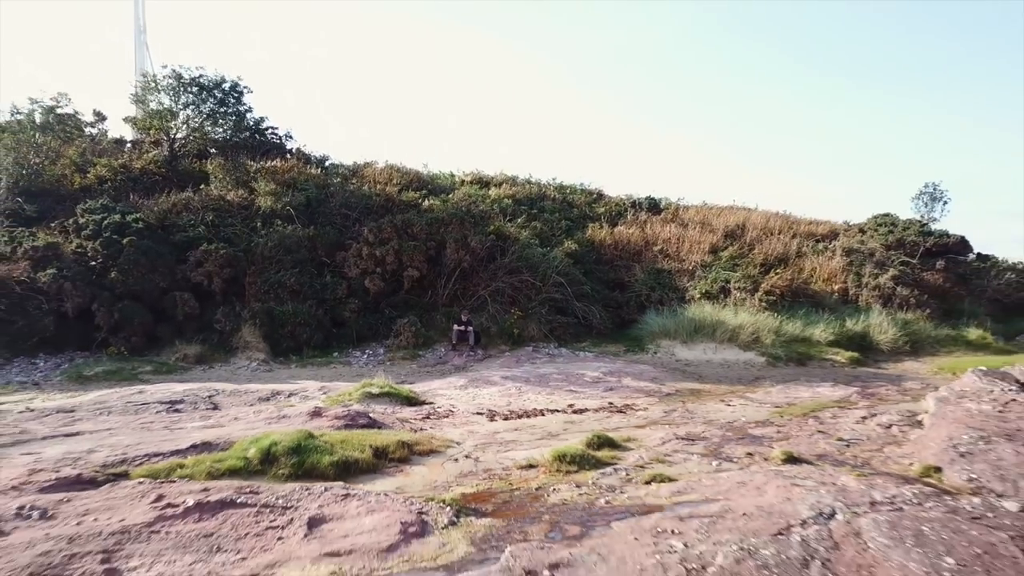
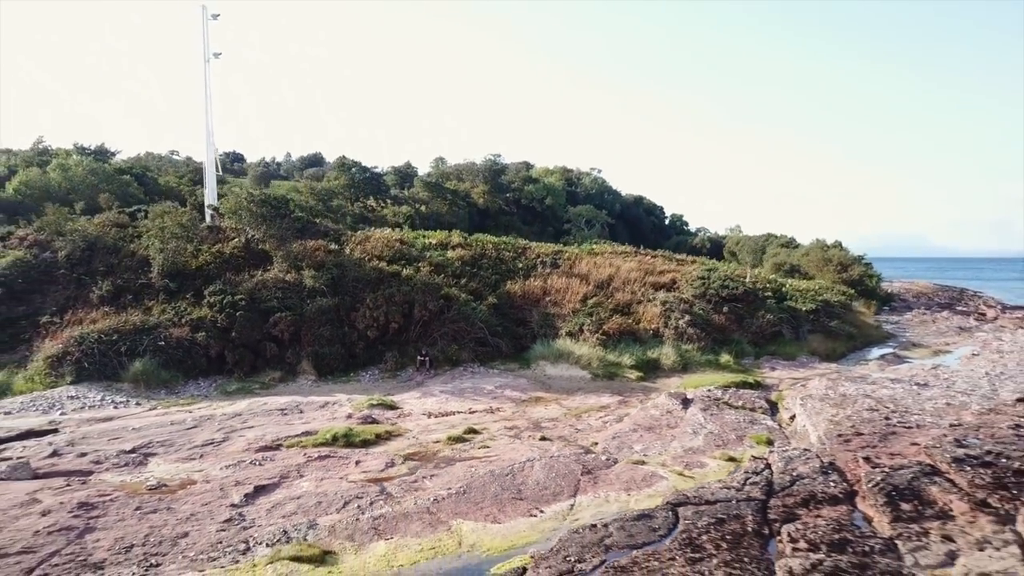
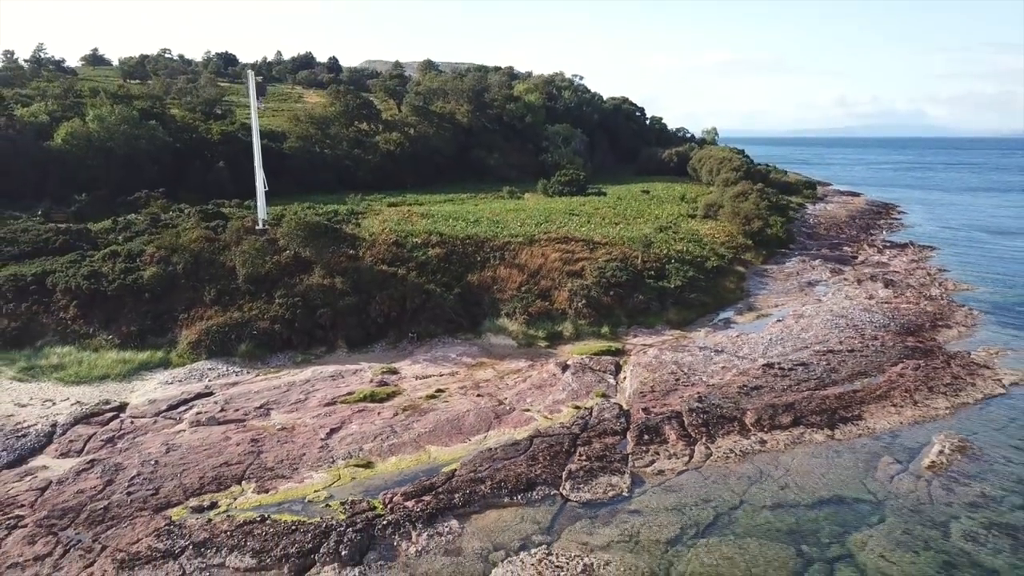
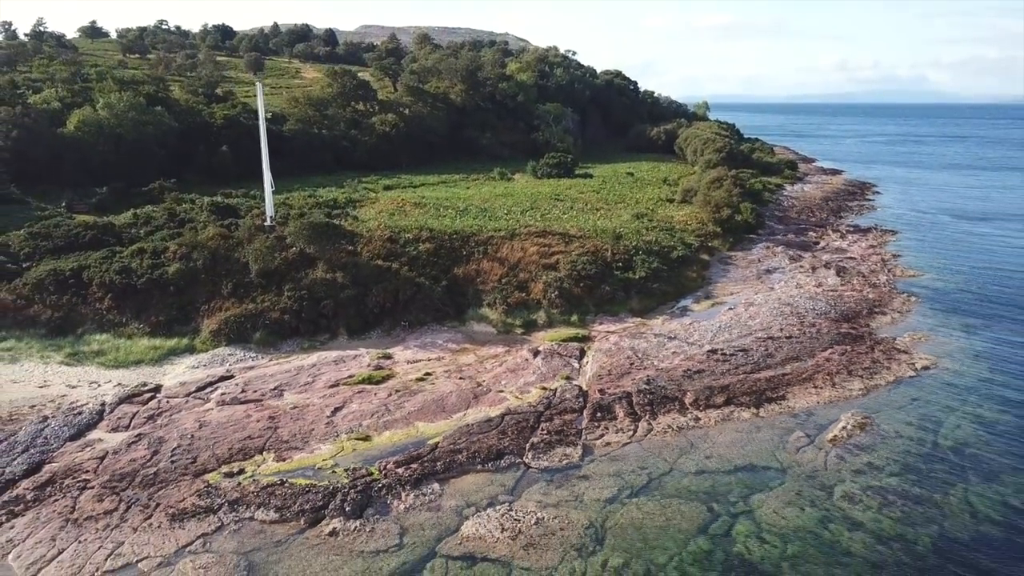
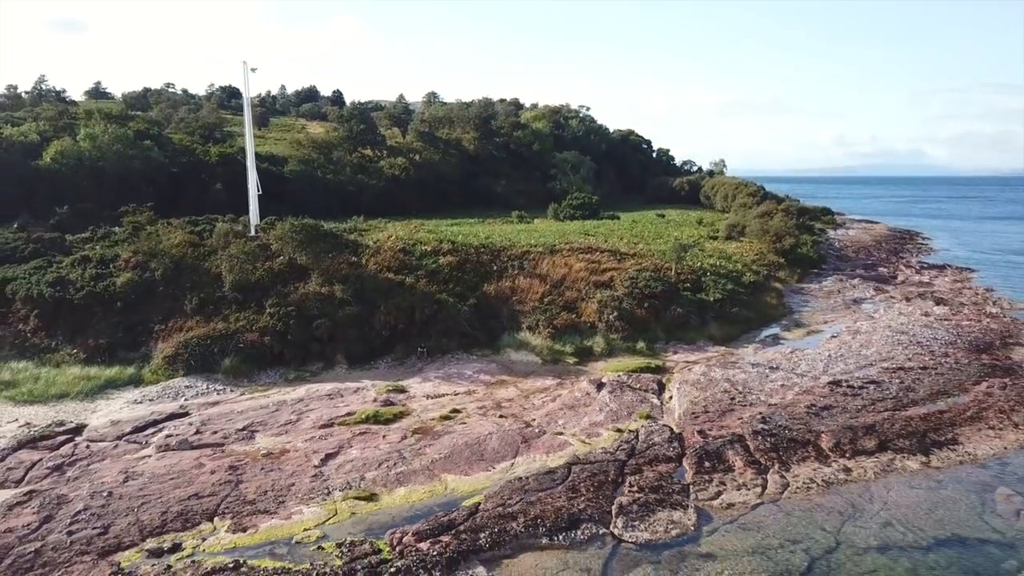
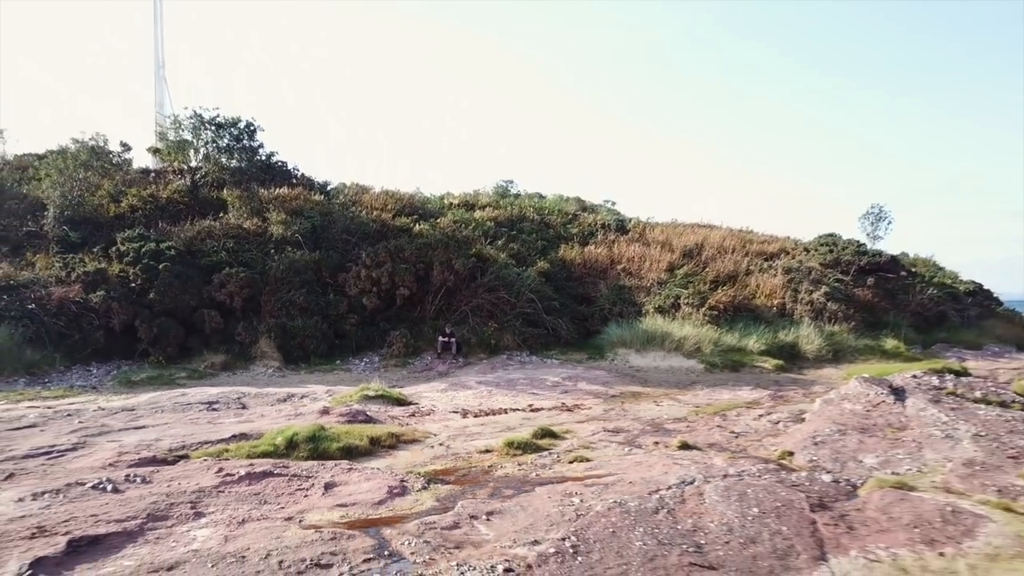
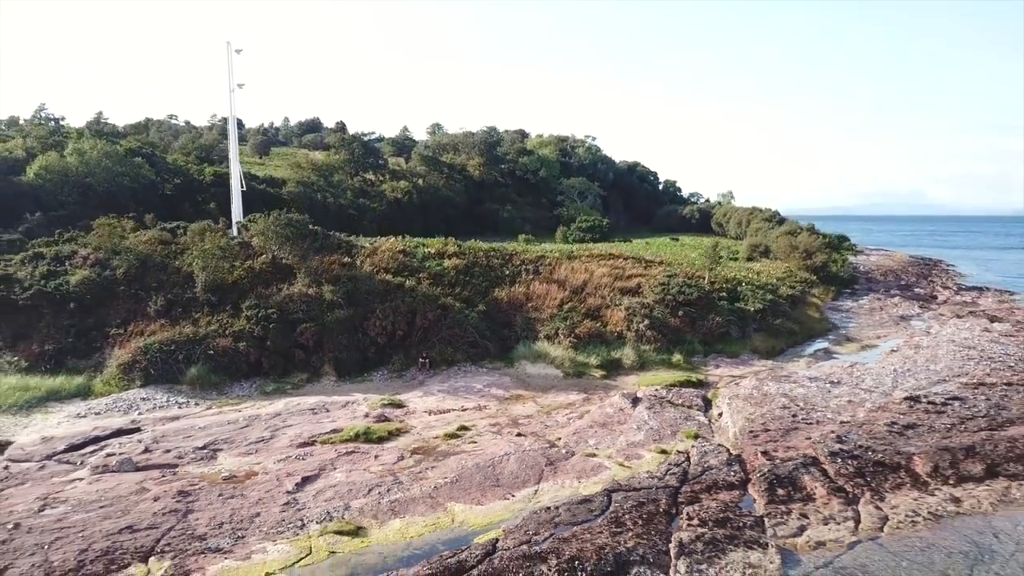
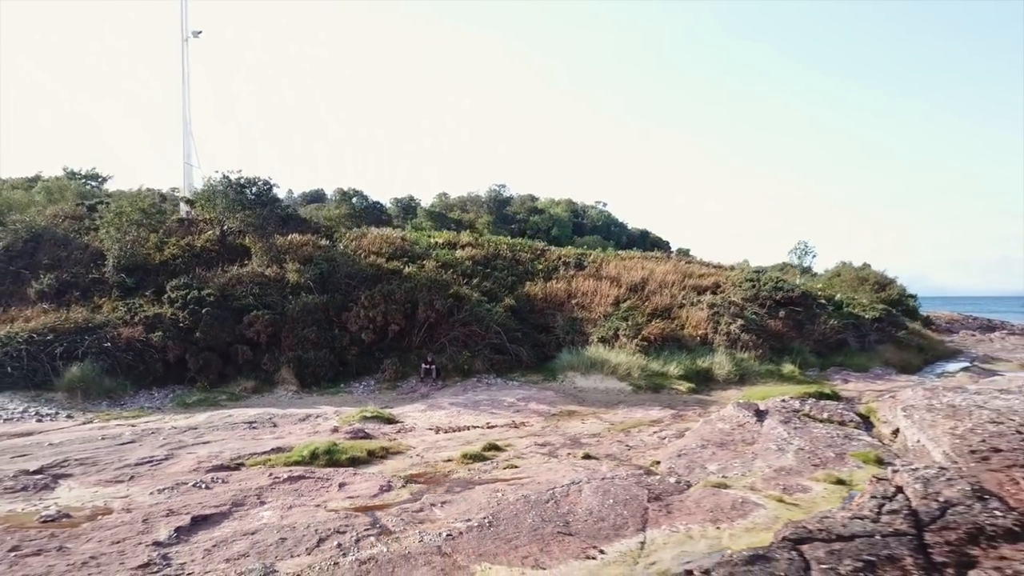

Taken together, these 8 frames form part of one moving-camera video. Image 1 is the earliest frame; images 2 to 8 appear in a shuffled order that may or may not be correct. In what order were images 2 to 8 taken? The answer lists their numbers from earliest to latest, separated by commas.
6, 8, 2, 7, 5, 3, 4
